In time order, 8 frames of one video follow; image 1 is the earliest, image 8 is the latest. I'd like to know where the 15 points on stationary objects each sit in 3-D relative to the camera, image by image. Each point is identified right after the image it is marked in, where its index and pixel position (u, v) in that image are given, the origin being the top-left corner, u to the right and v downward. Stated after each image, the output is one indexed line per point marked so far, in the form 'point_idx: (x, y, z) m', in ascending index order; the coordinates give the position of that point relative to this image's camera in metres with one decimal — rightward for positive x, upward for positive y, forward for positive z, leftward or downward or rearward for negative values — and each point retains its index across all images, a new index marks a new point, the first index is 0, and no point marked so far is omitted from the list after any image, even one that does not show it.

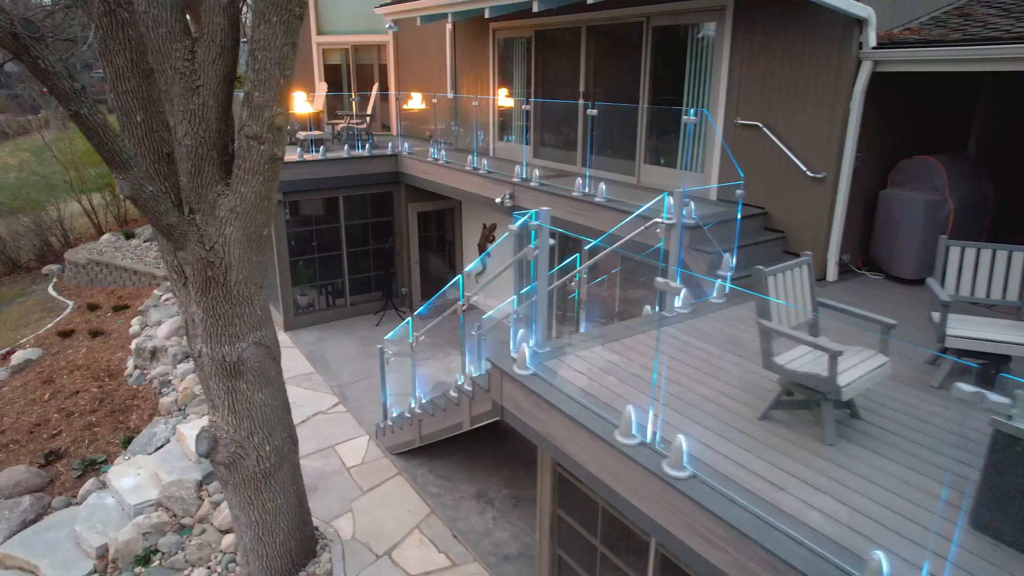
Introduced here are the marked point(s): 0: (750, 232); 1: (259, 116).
0: (+2.2, +0.5, +6.0) m
1: (-1.6, +1.1, +4.1) m
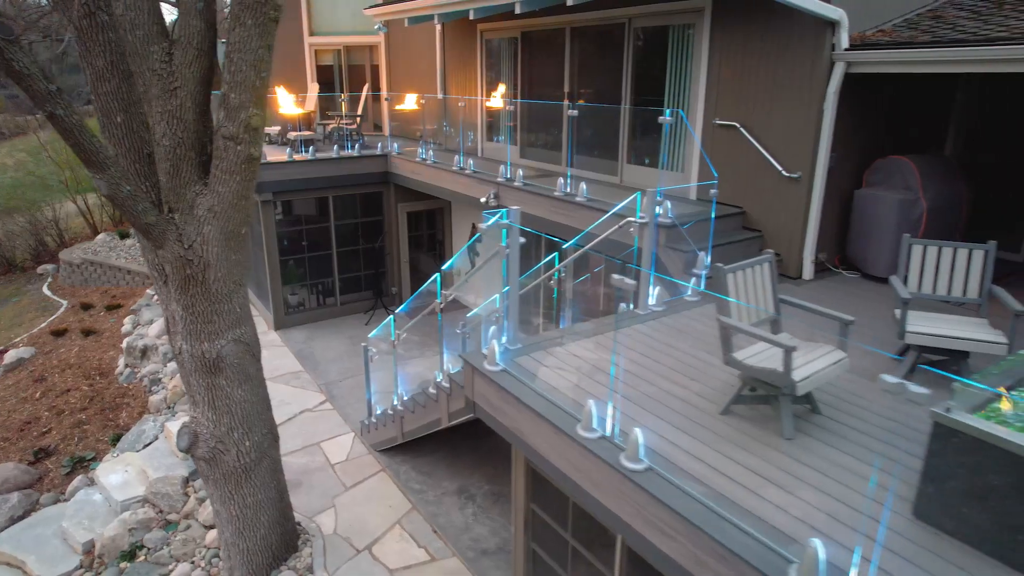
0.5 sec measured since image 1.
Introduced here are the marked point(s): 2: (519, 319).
0: (+2.0, +0.5, +6.0) m
1: (-1.8, +1.1, +4.2) m
2: (0.0, -0.2, +4.3) m
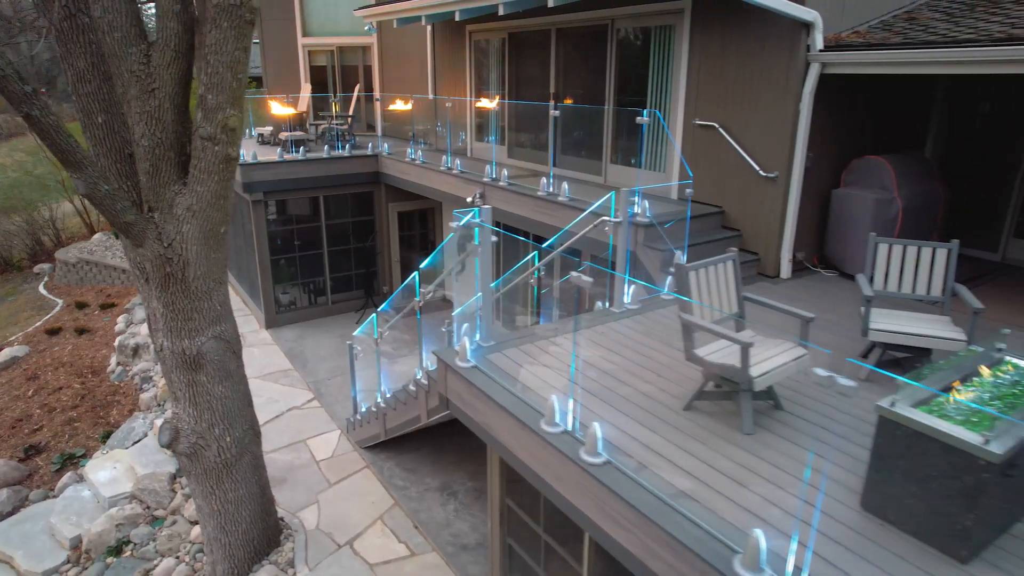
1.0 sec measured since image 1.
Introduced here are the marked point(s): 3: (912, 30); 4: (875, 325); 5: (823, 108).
0: (+1.8, +0.5, +6.1) m
1: (-2.0, +1.1, +4.3) m
2: (-0.1, -0.2, +4.4) m
3: (+3.2, +2.1, +5.2) m
4: (+2.1, -0.2, +3.8) m
5: (+2.7, +1.6, +5.7) m
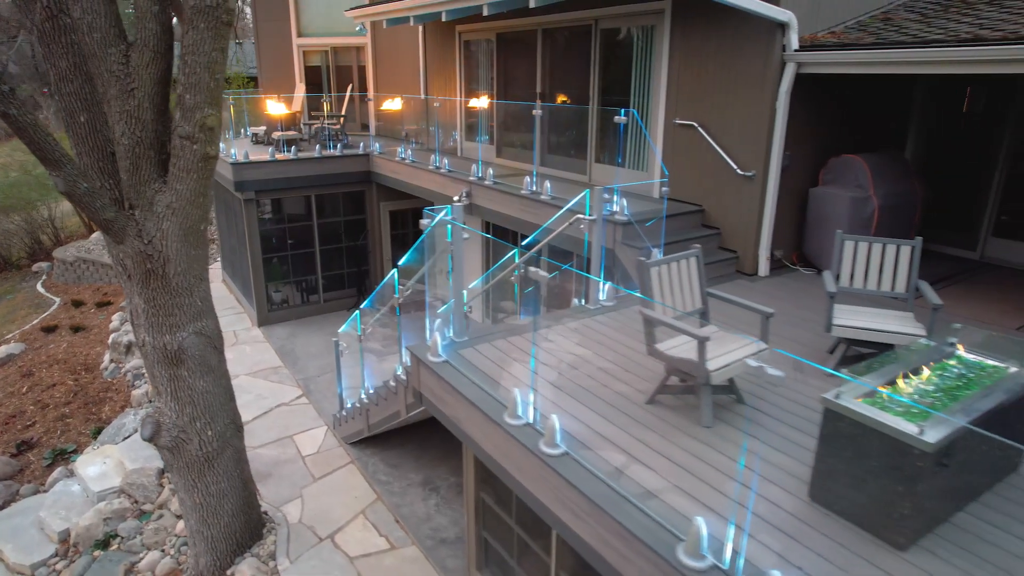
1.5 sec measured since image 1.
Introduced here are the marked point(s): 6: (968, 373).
0: (+1.7, +0.6, +6.2) m
1: (-2.1, +1.1, +4.3) m
2: (-0.3, -0.2, +4.4) m
3: (+3.0, +2.1, +5.3) m
4: (+2.0, -0.2, +3.9) m
5: (+2.6, +1.6, +5.7) m
6: (+2.1, -0.4, +3.0) m
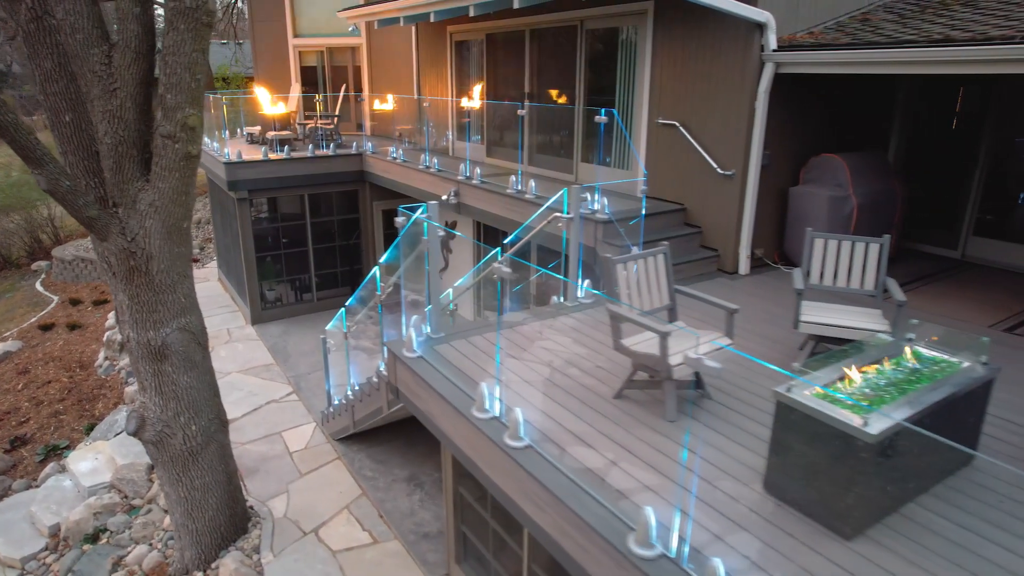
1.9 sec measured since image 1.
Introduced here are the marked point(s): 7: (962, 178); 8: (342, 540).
0: (+1.5, +0.6, +6.2) m
1: (-2.3, +1.2, +4.4) m
2: (-0.5, -0.1, +4.5) m
3: (+2.9, +2.1, +5.3) m
4: (+1.8, -0.2, +3.9) m
5: (+2.4, +1.6, +5.8) m
6: (+1.9, -0.4, +3.0) m
7: (+4.4, +1.1, +6.3) m
8: (-1.5, -2.2, +5.6) m
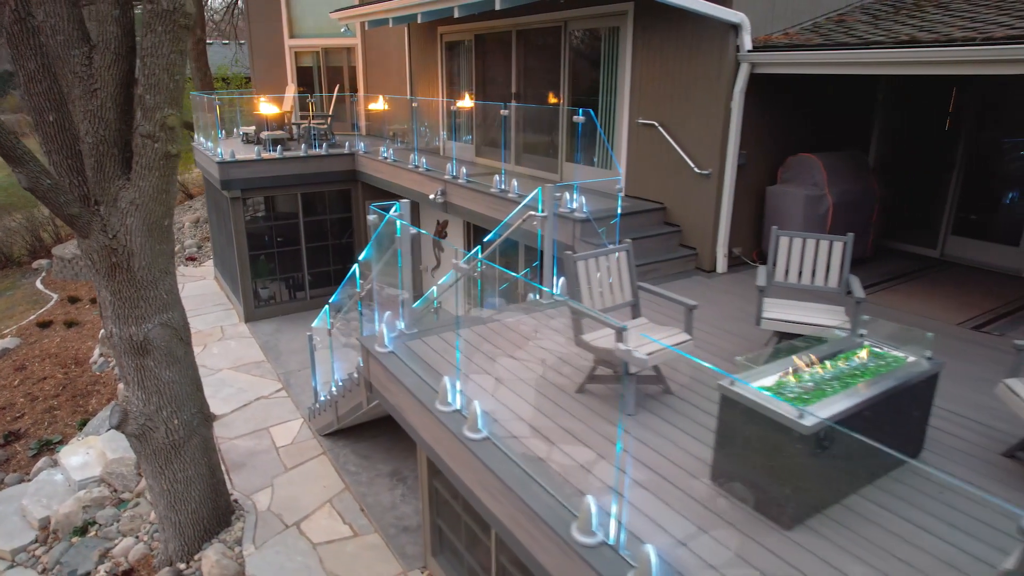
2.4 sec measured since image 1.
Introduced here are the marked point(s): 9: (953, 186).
0: (+1.3, +0.6, +6.3) m
1: (-2.5, +1.2, +4.5) m
2: (-0.7, -0.1, +4.6) m
3: (+2.7, +2.1, +5.4) m
4: (+1.6, -0.2, +4.0) m
5: (+2.2, +1.6, +5.9) m
6: (+1.7, -0.4, +3.1) m
7: (+4.2, +1.1, +6.4) m
8: (-1.7, -2.2, +5.7) m
9: (+4.3, +1.0, +6.3) m
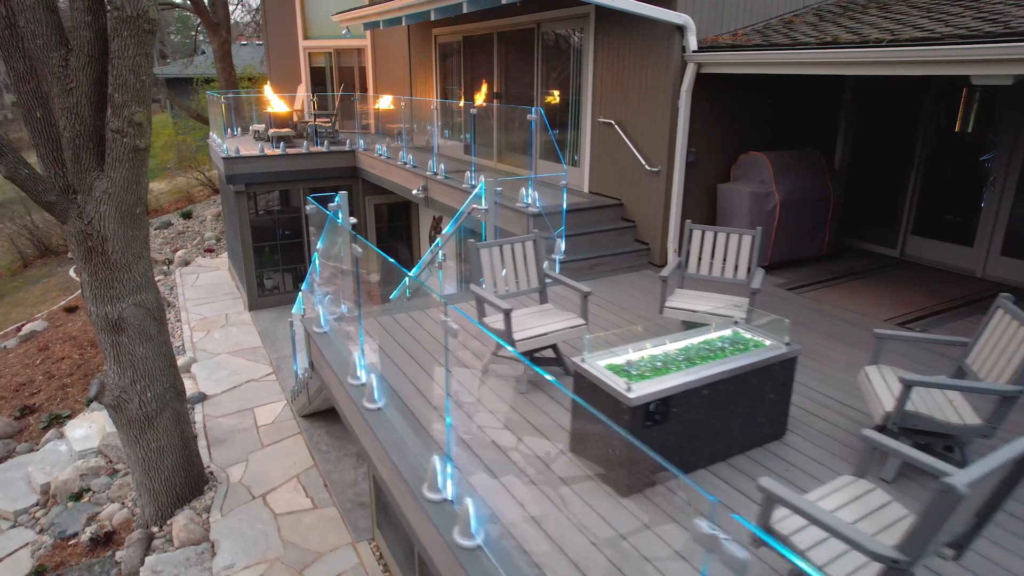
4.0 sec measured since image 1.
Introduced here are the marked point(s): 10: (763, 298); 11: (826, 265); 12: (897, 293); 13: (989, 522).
0: (+0.9, +0.7, +6.5) m
1: (-3.0, +1.3, +4.9) m
2: (-1.2, 0.0, +4.9) m
3: (+2.3, +2.2, +5.5) m
4: (+1.0, -0.1, +4.2) m
5: (+1.8, +1.7, +6.0) m
6: (+1.1, -0.3, +3.3) m
7: (+3.8, +1.1, +6.4) m
8: (-2.1, -2.0, +6.1) m
9: (+3.9, +1.0, +6.3) m
10: (+2.1, -0.1, +5.5) m
11: (+3.1, +0.2, +6.3) m
12: (+3.3, 0.0, +5.5) m
13: (+1.5, -0.7, +2.0) m
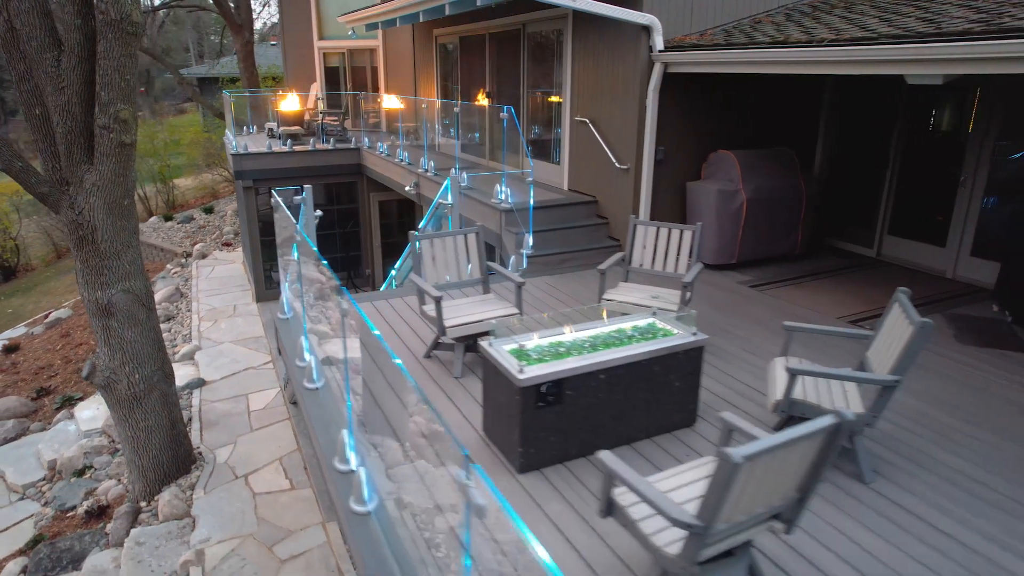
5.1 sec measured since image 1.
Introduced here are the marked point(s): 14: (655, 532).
0: (+0.7, +0.7, +6.6) m
1: (-3.3, +1.4, +5.3) m
2: (-1.5, +0.1, +5.2) m
3: (+2.0, +2.2, +5.6) m
4: (+0.7, 0.0, +4.3) m
5: (+1.6, +1.7, +6.1) m
6: (+0.7, -0.2, +3.4) m
7: (+3.6, +1.1, +6.4) m
8: (-2.5, -1.9, +6.4) m
9: (+3.6, +1.0, +6.3) m
10: (+1.8, -0.1, +5.5) m
11: (+2.8, +0.2, +6.3) m
12: (+3.0, 0.0, +5.6) m
13: (+1.0, -0.7, +2.1) m
14: (+0.5, -0.8, +2.1) m
